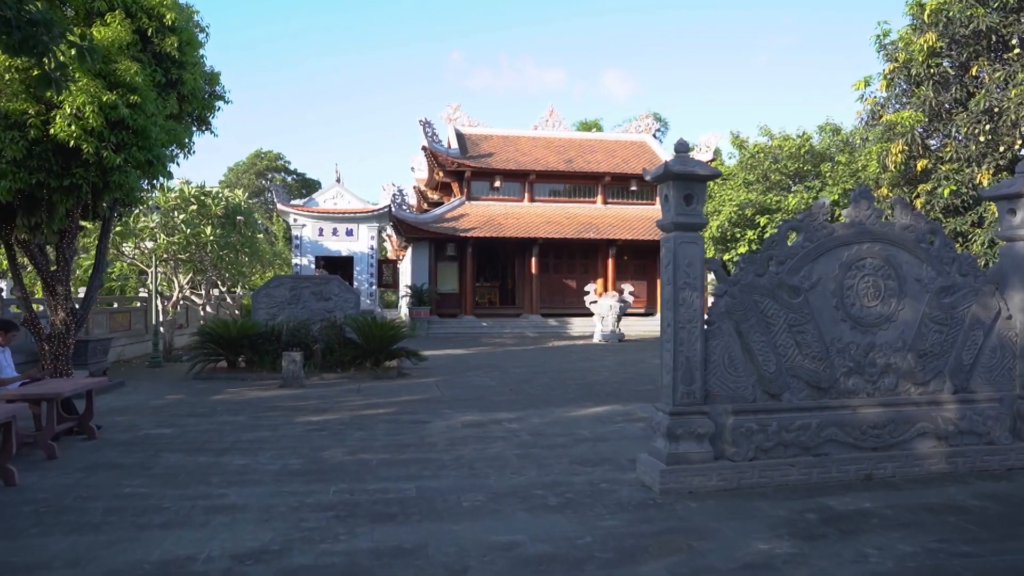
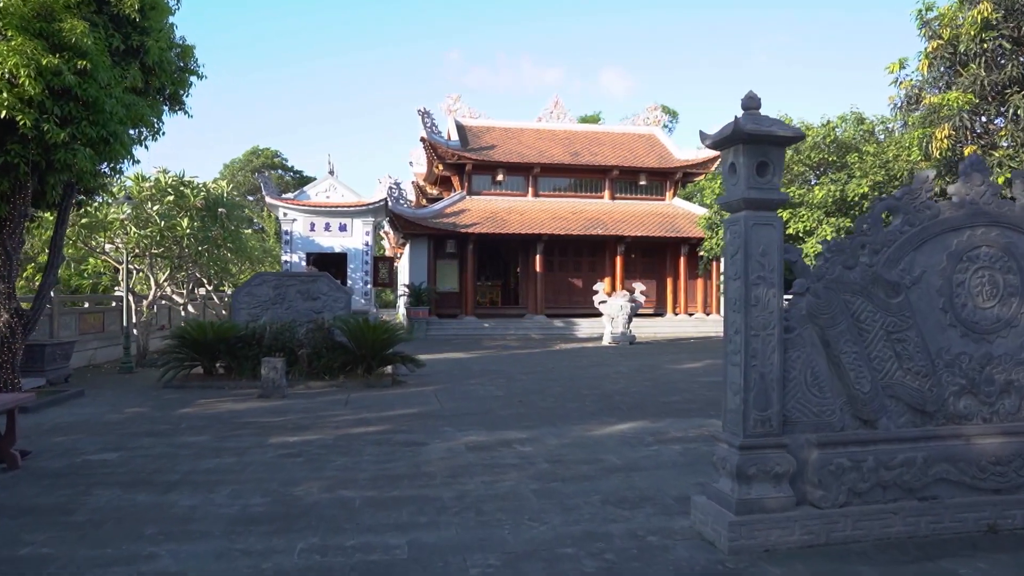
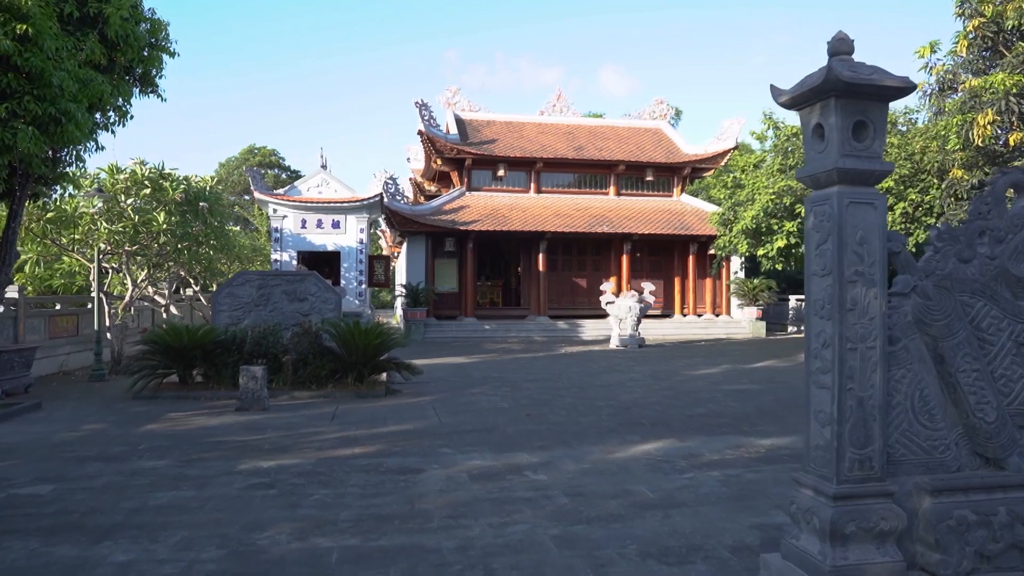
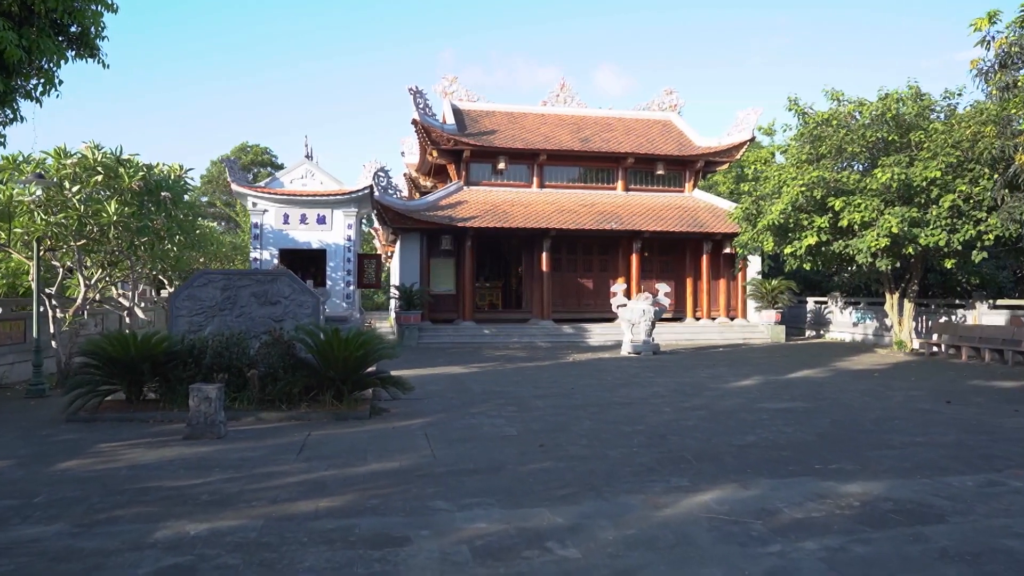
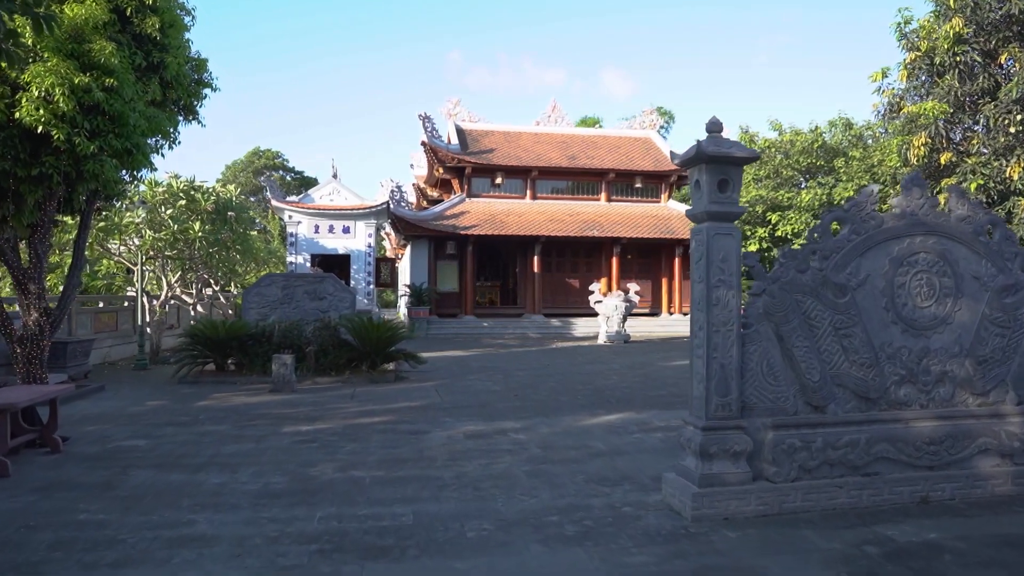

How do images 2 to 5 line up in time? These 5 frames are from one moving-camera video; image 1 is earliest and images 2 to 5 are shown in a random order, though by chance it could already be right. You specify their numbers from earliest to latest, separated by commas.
5, 2, 3, 4
